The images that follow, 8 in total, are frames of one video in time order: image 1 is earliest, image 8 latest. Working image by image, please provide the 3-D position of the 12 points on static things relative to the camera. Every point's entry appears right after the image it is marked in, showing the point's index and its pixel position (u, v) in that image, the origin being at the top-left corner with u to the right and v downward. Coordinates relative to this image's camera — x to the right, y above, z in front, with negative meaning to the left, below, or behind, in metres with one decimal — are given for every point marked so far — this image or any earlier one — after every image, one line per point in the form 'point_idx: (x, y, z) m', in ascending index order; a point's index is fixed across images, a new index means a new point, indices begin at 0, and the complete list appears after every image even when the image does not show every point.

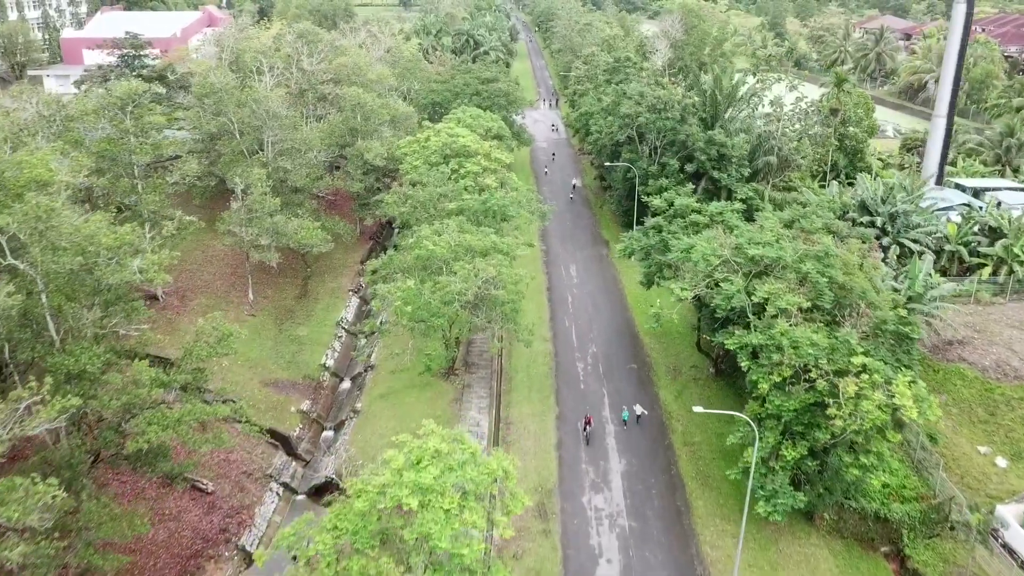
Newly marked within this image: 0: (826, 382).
0: (+8.4, -2.5, +19.6) m
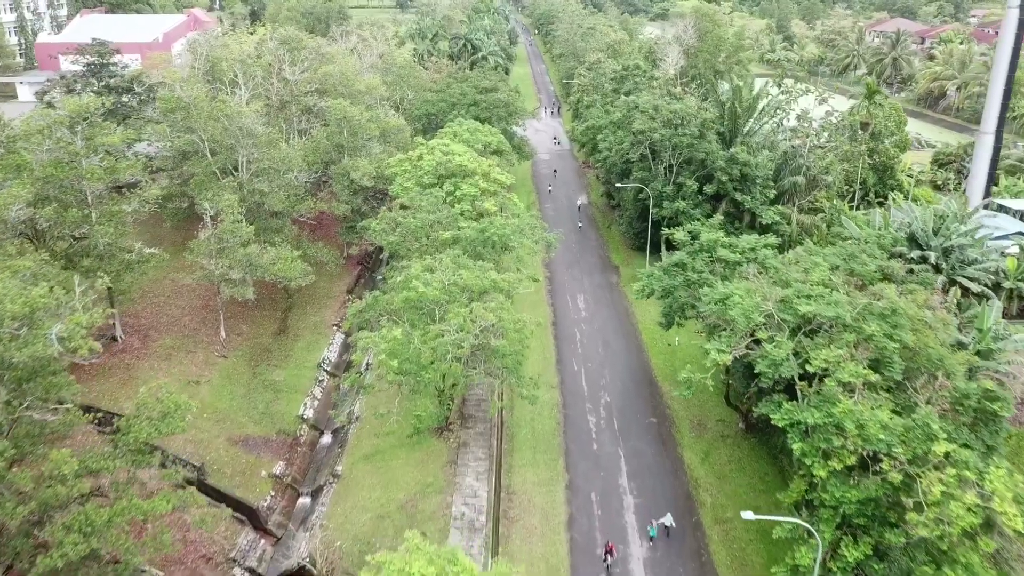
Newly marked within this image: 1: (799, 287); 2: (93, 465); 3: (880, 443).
0: (+8.5, -4.1, +16.0) m
1: (+7.8, 0.0, +19.9) m
2: (-9.9, -4.2, +17.1) m
3: (+8.1, -3.4, +16.1) m
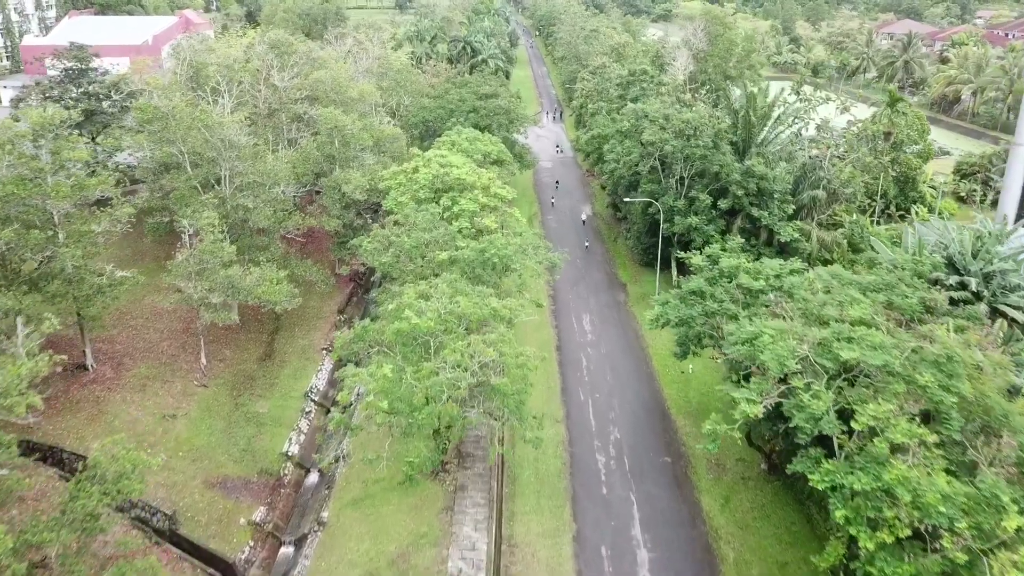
0: (+8.6, -5.1, +13.8) m
1: (+7.9, -0.9, +17.7) m
2: (-9.8, -5.1, +15.0) m
3: (+8.2, -4.4, +13.9) m
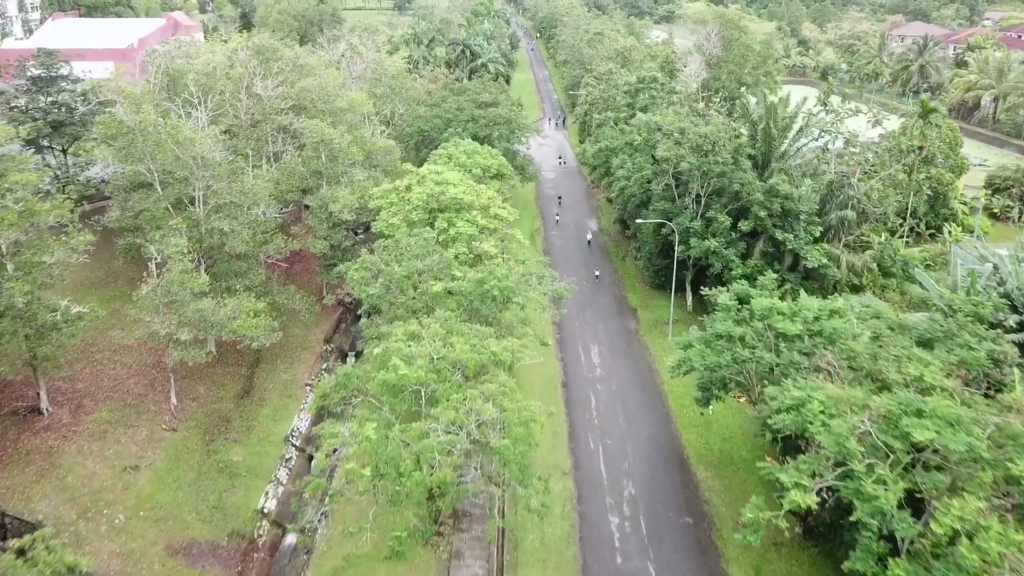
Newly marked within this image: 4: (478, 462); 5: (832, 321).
0: (+8.6, -6.3, +11.0) m
1: (+8.0, -2.1, +14.9) m
2: (-9.8, -6.3, +12.2) m
3: (+8.2, -5.6, +11.1) m
4: (-0.9, -4.6, +19.5) m
5: (+8.5, -0.8, +19.4) m
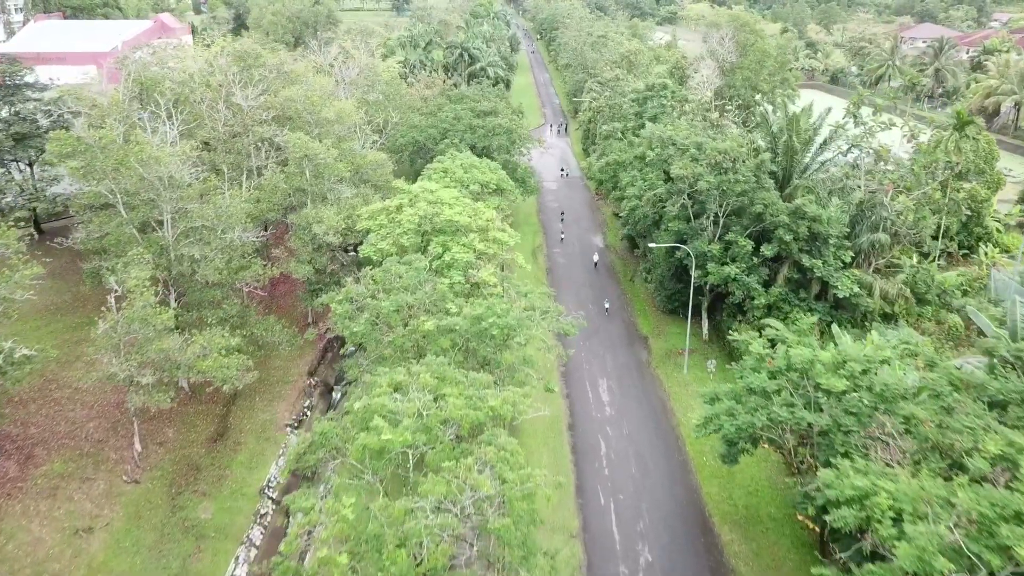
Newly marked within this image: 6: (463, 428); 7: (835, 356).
0: (+8.7, -7.4, +8.3) m
1: (+8.0, -3.3, +12.2) m
2: (-9.7, -7.5, +9.5) m
3: (+8.3, -6.7, +8.4) m
4: (-0.9, -5.8, +16.8) m
5: (+8.6, -2.0, +16.8) m
6: (-1.2, -3.5, +18.3) m
7: (+7.8, -1.7, +17.8) m
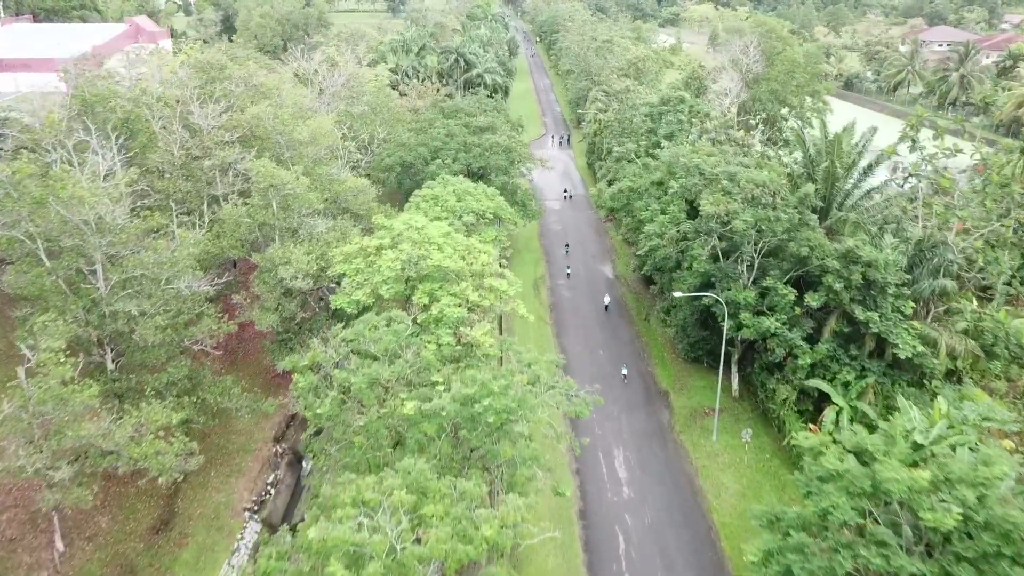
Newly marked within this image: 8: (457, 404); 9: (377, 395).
0: (+8.7, -9.2, +4.1) m
1: (+8.0, -5.1, +8.0) m
2: (-9.7, -9.3, +5.2) m
3: (+8.3, -8.5, +4.2) m
4: (-0.8, -7.6, +12.5) m
5: (+8.6, -3.8, +12.5) m
6: (-1.2, -5.3, +14.0) m
7: (+7.8, -3.5, +13.5) m
8: (-1.3, -2.8, +17.5) m
9: (-3.5, -2.8, +18.9) m
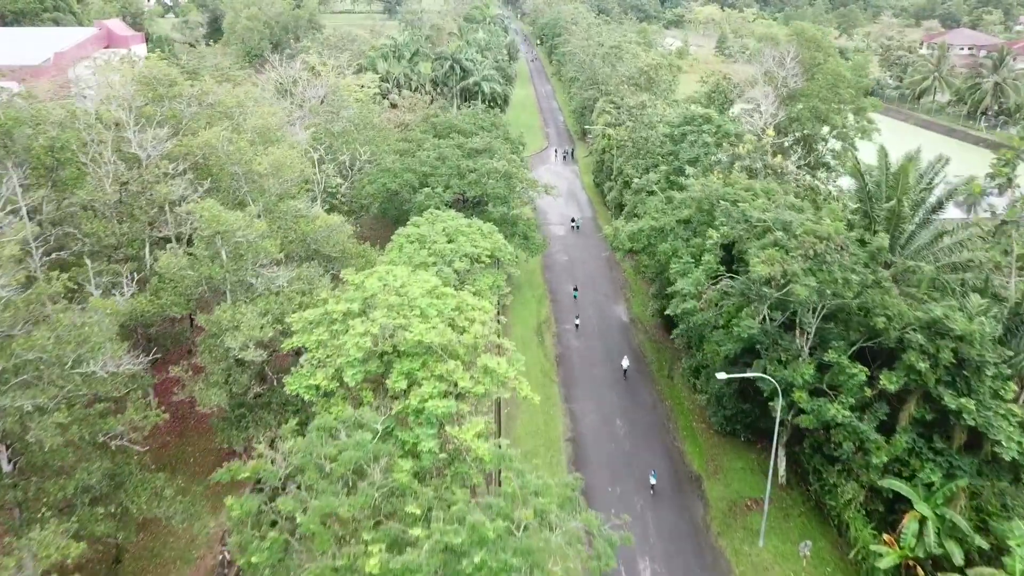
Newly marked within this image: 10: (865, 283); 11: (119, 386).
0: (+8.7, -11.2, -0.6) m
1: (+8.0, -7.1, +3.3) m
2: (-9.7, -11.3, +0.5) m
3: (+8.3, -10.5, -0.5) m
4: (-0.8, -9.6, +7.8) m
5: (+8.6, -5.8, +7.8) m
6: (-1.2, -7.4, +9.3) m
7: (+7.9, -5.5, +8.8) m
8: (-1.3, -4.8, +12.8) m
9: (-3.5, -4.8, +14.1) m
10: (+9.1, +0.1, +18.6) m
11: (-10.1, -2.5, +18.5) m
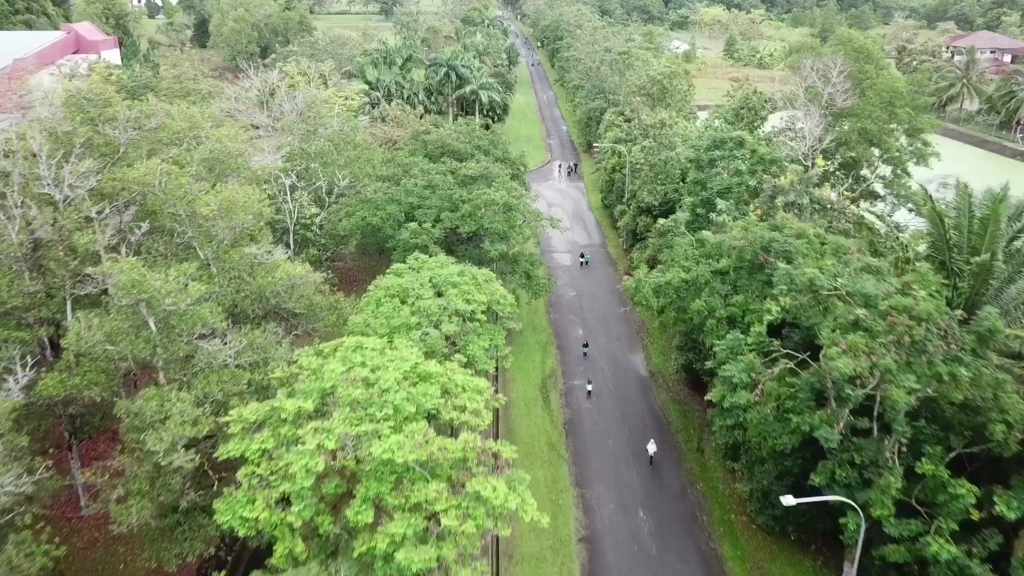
0: (+8.7, -13.1, -5.0) m
1: (+8.1, -9.0, -1.1) m
2: (-9.6, -13.2, -3.9) m
3: (+8.4, -12.4, -4.9) m
4: (-0.8, -11.5, +3.4) m
5: (+8.6, -7.7, +3.4) m
6: (-1.2, -9.2, +4.9) m
7: (+7.9, -7.4, +4.4) m
8: (-1.2, -6.7, +8.4) m
9: (-3.4, -6.7, +9.7) m
10: (+9.1, -1.8, +14.2) m
11: (-10.1, -4.4, +14.0) m
